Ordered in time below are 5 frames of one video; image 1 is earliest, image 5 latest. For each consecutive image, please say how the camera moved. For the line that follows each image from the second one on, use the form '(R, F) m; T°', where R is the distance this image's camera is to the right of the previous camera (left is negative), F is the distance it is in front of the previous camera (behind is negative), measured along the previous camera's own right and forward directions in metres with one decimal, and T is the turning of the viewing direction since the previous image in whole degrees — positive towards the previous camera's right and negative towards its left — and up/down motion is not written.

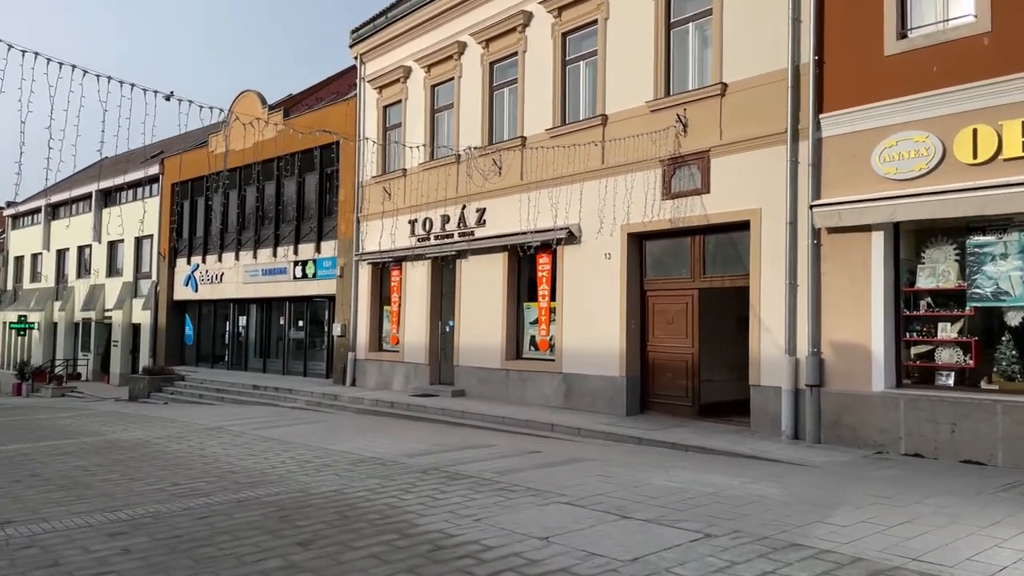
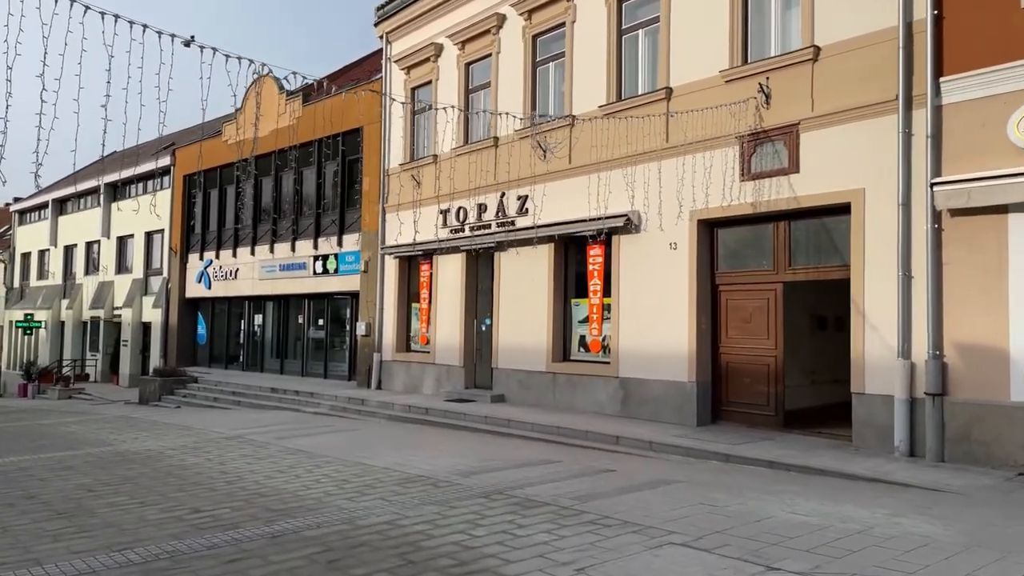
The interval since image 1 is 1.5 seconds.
(-0.8, +1.4) m; -1°
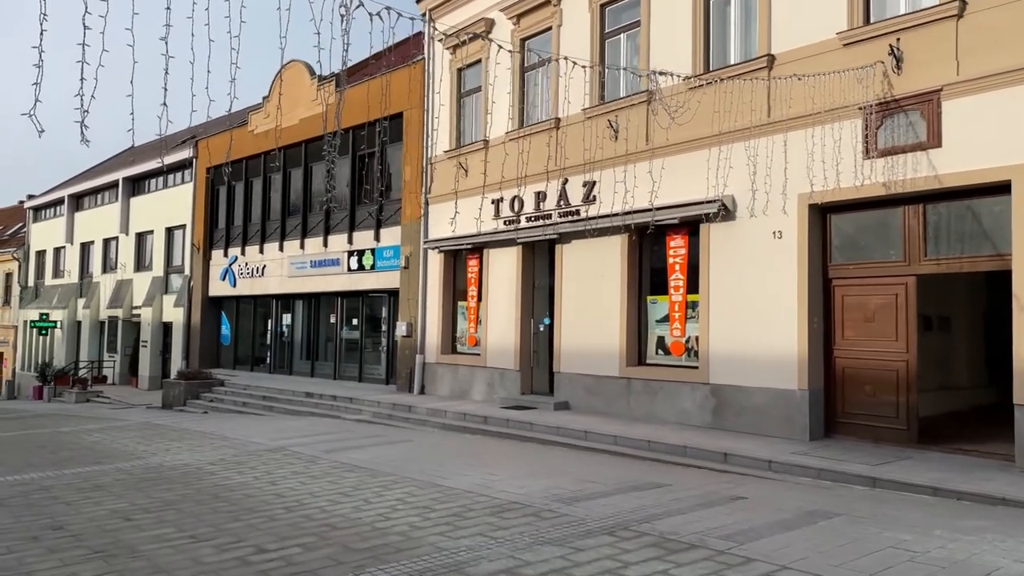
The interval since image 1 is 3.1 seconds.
(-1.1, +1.4) m; -1°
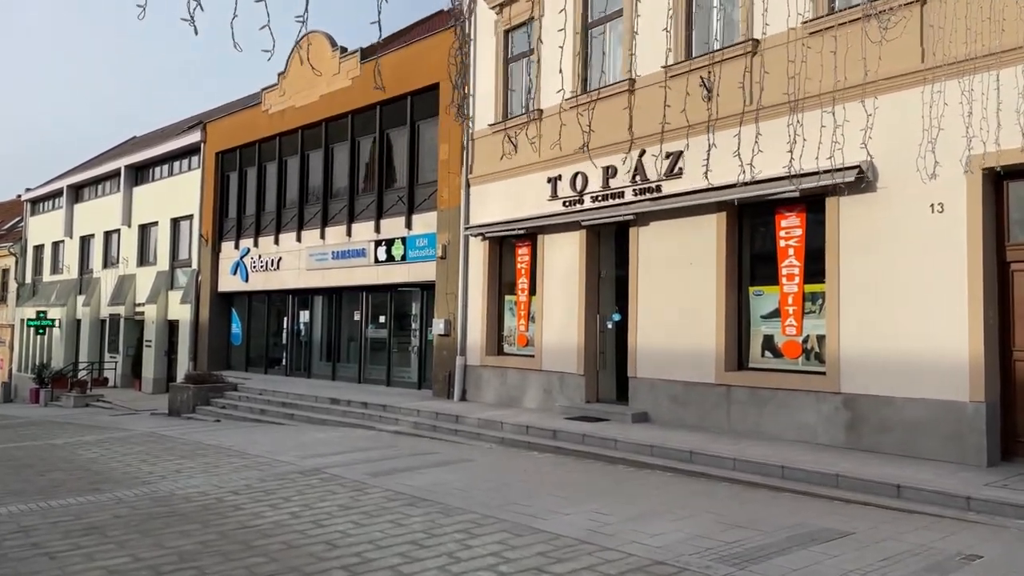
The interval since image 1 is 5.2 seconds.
(-1.1, +2.0) m; 0°
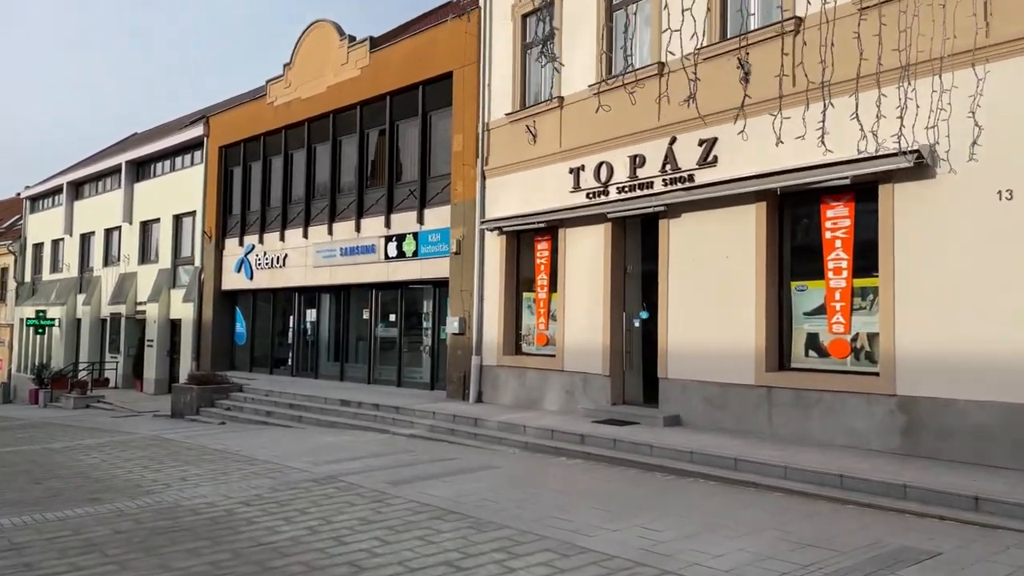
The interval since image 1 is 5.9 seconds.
(-0.3, +0.6) m; 0°
